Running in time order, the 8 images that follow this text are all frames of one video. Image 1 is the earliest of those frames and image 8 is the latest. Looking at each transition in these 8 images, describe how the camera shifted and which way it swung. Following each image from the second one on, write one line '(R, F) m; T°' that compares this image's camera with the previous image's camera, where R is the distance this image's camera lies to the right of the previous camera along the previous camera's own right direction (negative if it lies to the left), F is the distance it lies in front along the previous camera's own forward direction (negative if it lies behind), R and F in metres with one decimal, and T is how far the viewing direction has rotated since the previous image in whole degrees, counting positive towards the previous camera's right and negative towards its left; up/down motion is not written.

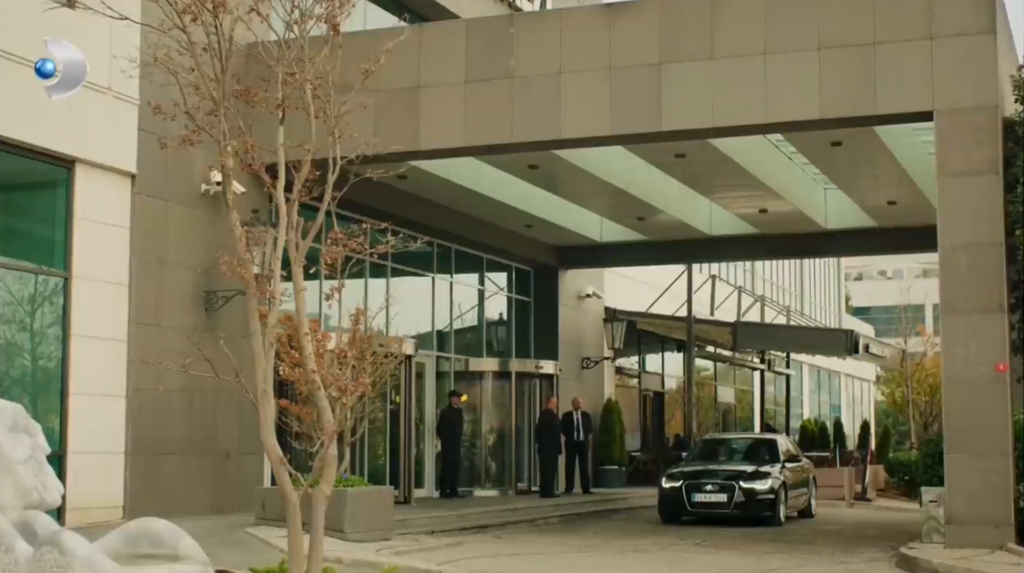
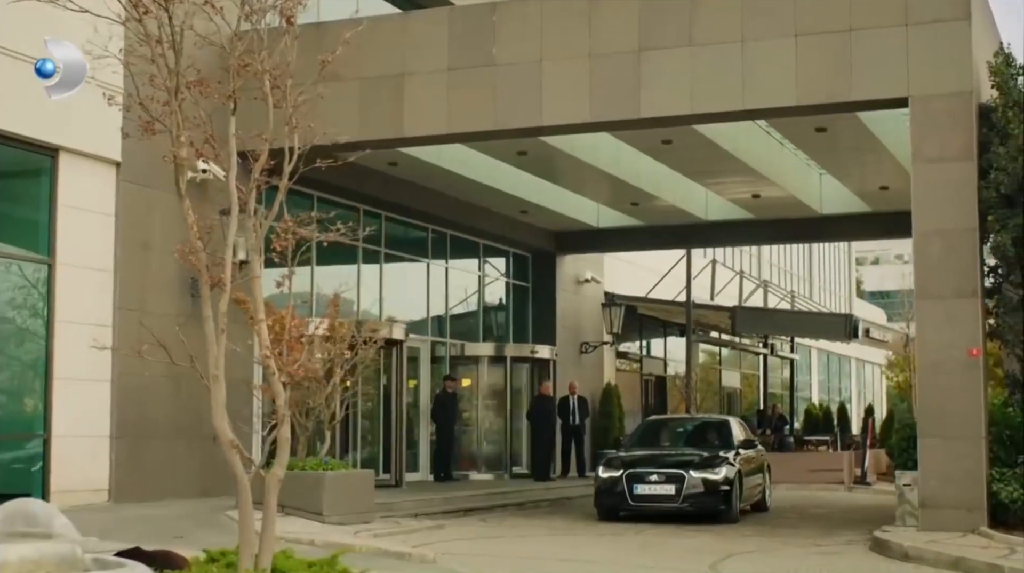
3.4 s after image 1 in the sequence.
(+0.6, -0.2) m; -1°
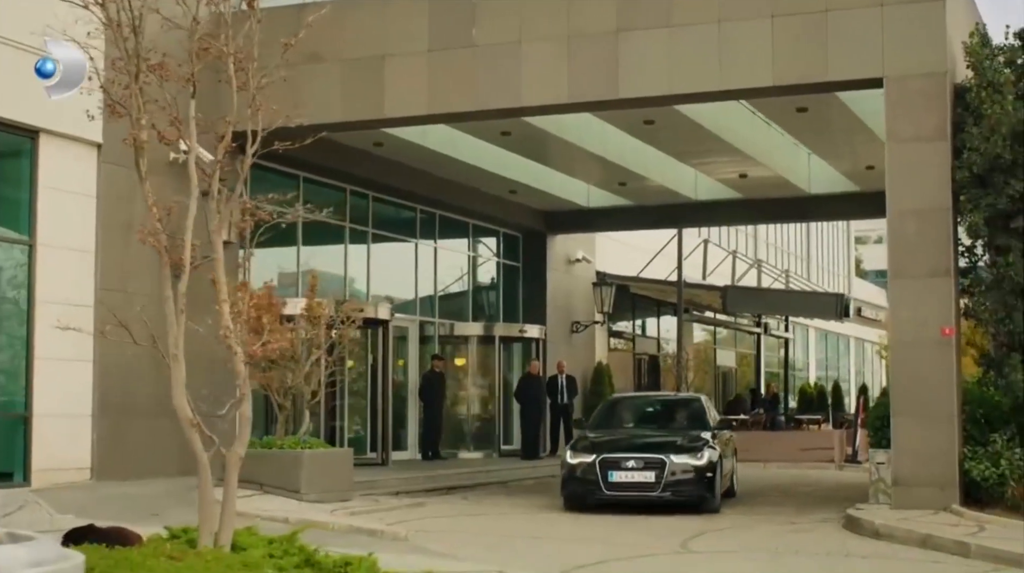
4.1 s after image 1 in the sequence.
(+0.4, -0.1) m; 0°
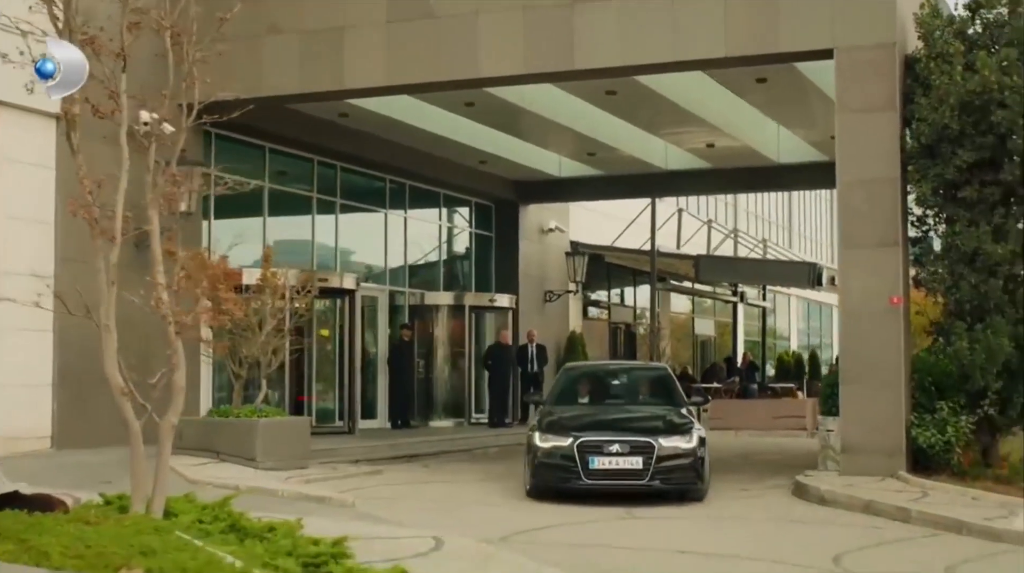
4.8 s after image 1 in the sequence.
(+0.5, -0.2) m; 0°
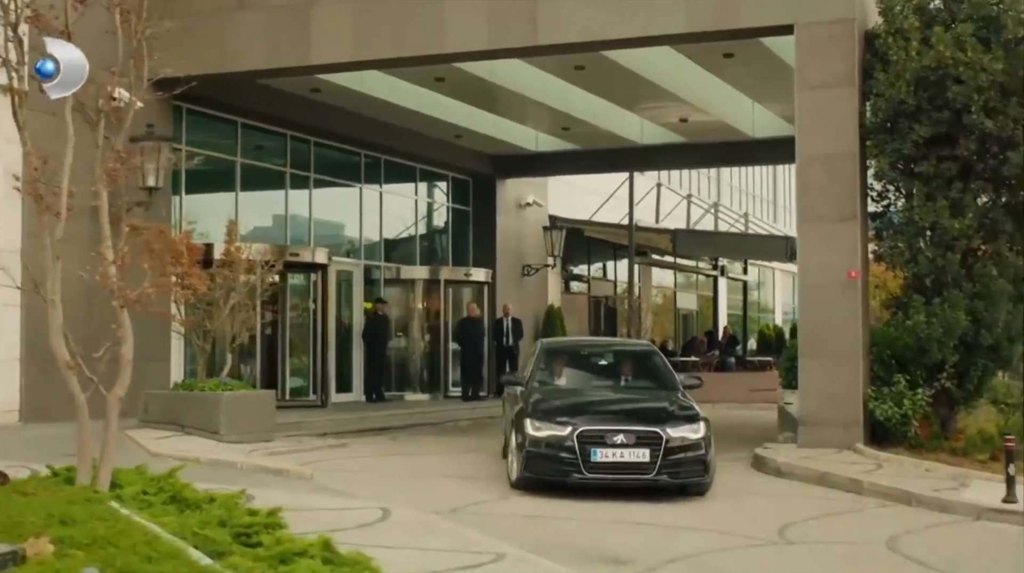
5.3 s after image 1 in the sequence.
(+0.4, -0.1) m; 0°
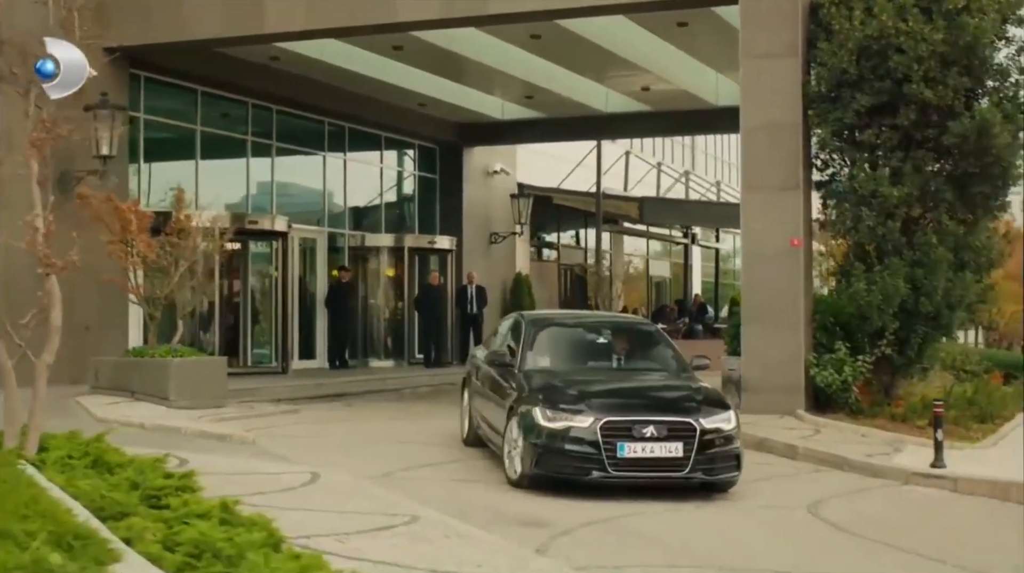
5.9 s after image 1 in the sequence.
(+0.5, -0.2) m; 0°
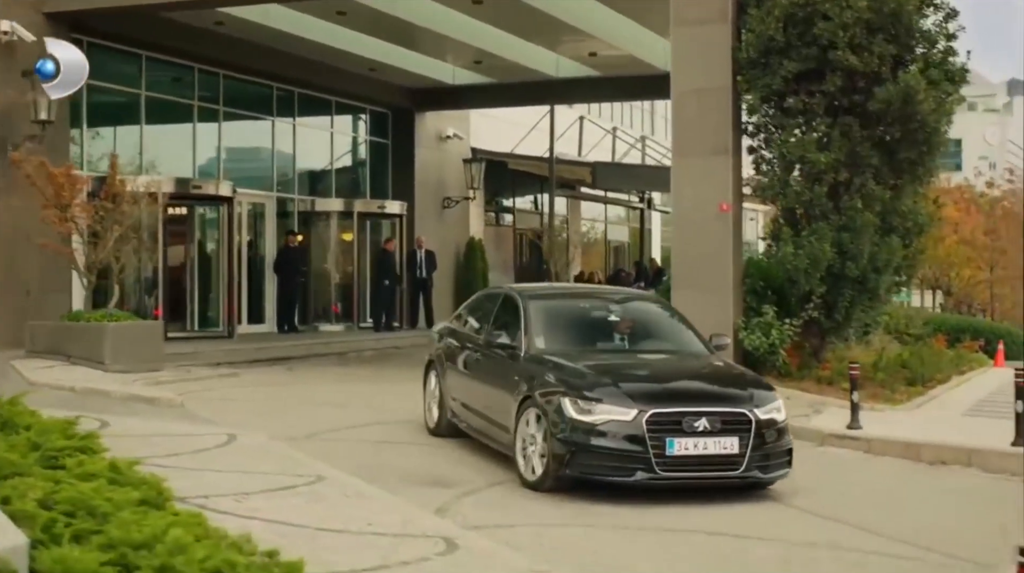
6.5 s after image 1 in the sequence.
(+0.5, -0.2) m; +1°
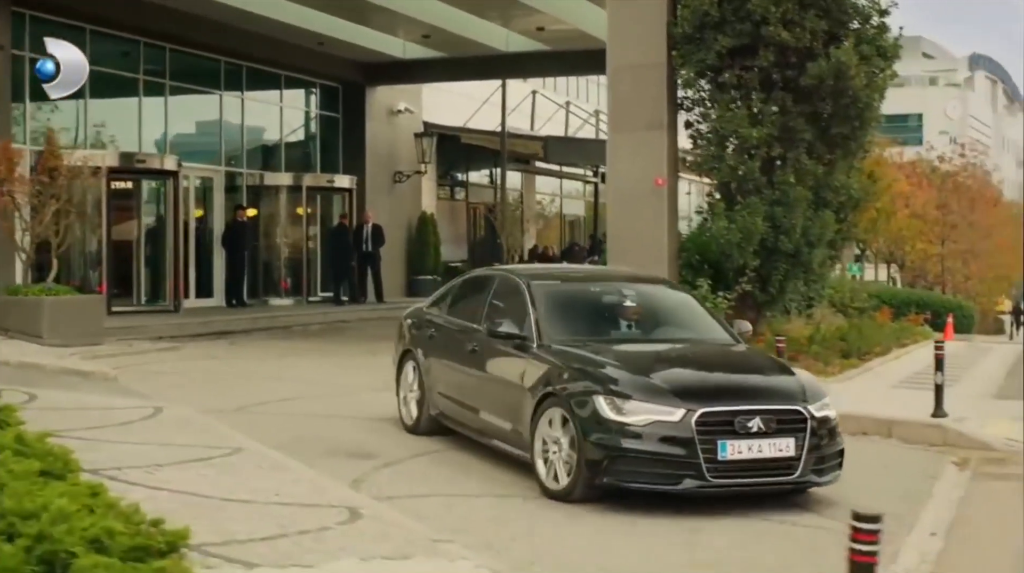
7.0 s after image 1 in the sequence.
(+0.4, -0.1) m; +1°
